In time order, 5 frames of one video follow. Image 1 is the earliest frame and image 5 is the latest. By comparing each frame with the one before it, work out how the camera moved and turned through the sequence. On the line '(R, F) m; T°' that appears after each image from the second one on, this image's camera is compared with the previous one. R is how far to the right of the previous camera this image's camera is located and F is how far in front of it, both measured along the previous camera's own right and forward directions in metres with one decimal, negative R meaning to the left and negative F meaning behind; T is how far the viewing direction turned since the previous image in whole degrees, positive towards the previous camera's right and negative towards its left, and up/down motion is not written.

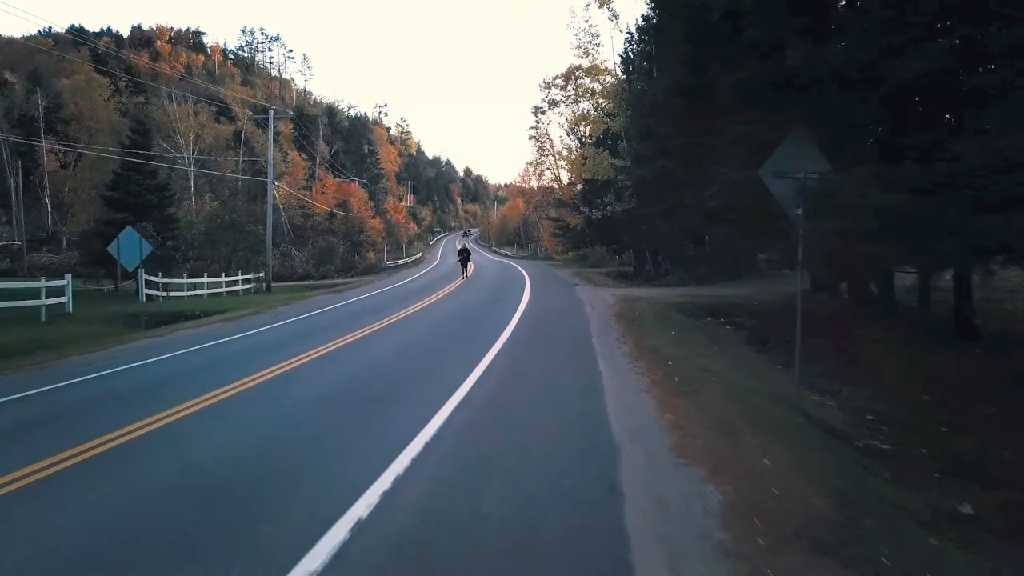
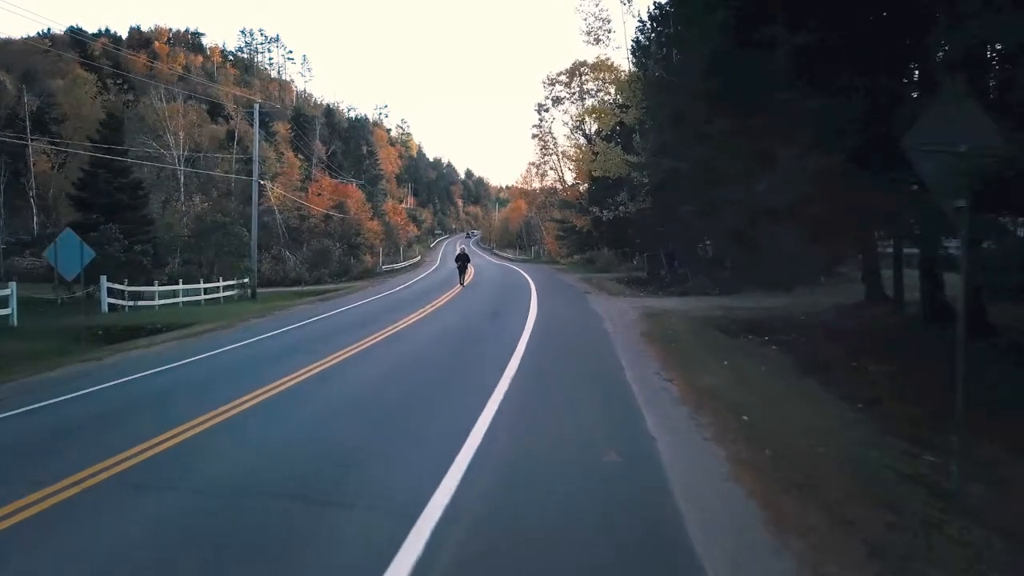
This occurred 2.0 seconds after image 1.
(-0.1, +2.3) m; 0°
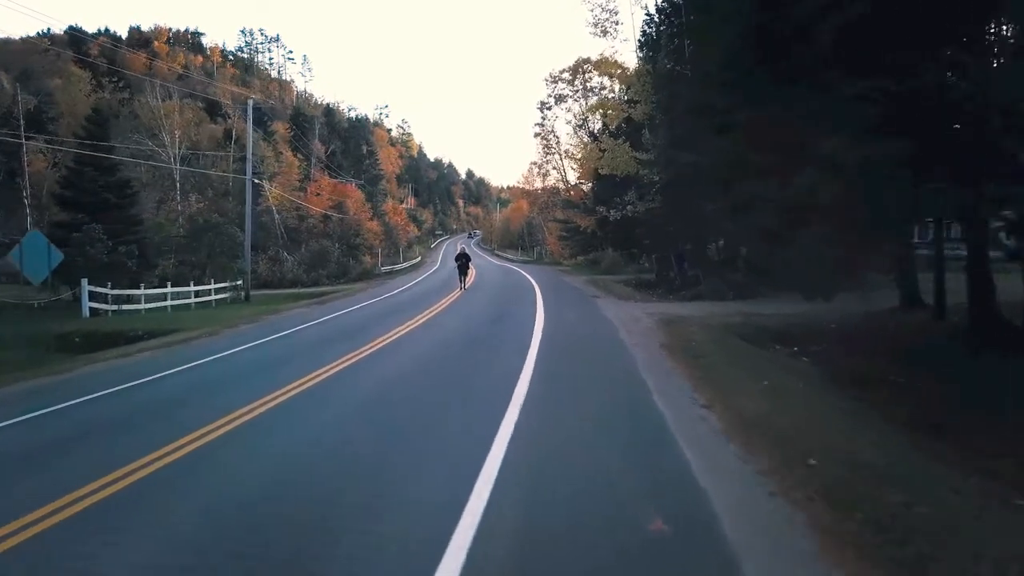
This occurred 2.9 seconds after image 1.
(-0.1, +1.1) m; 0°
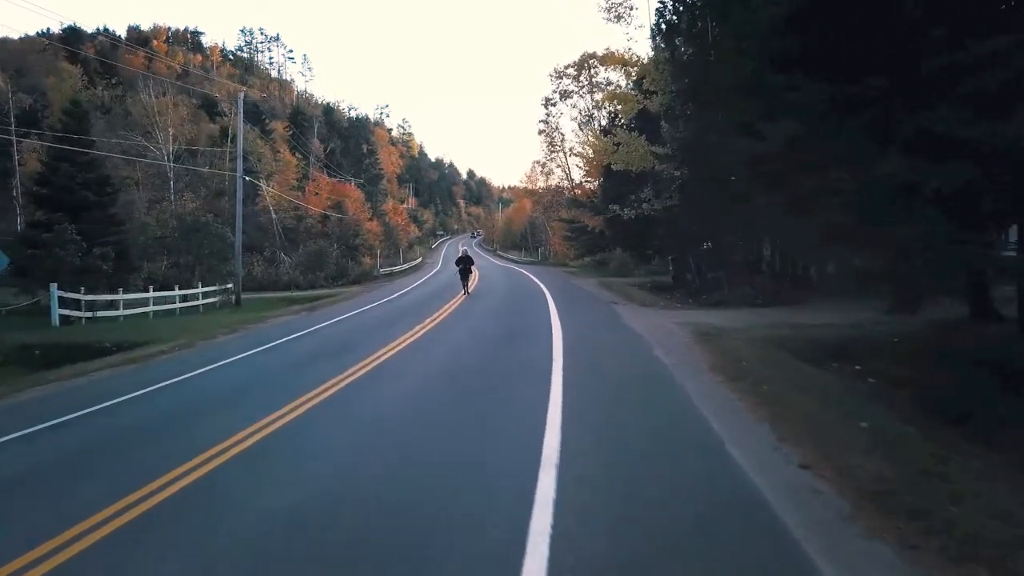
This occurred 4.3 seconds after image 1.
(-0.2, +1.7) m; 0°
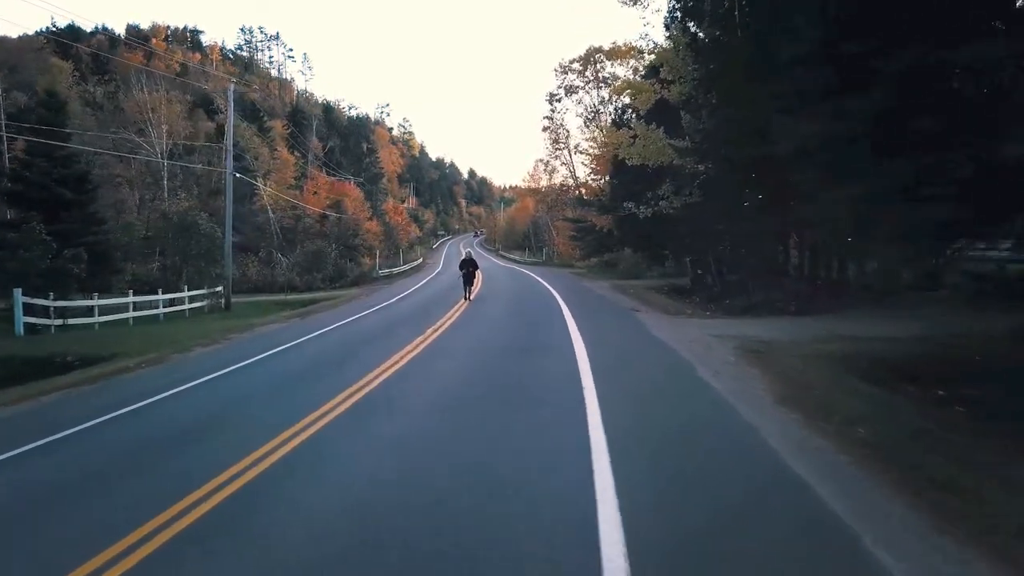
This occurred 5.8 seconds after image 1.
(-0.2, +1.6) m; 0°
